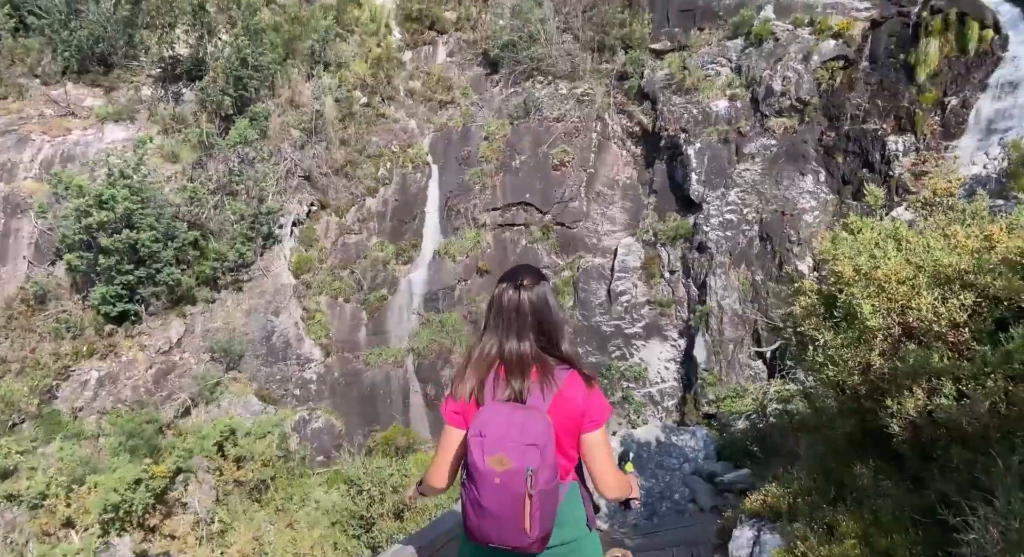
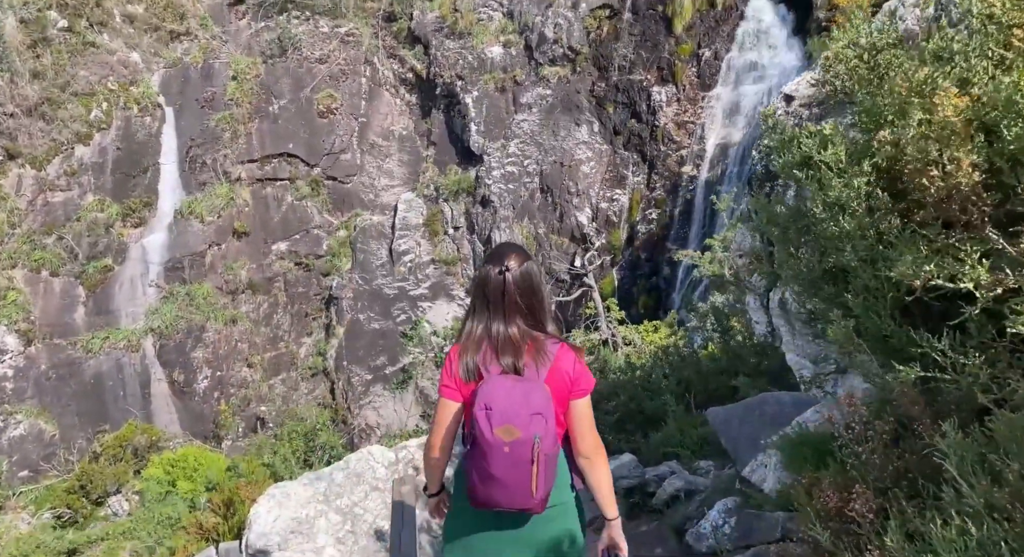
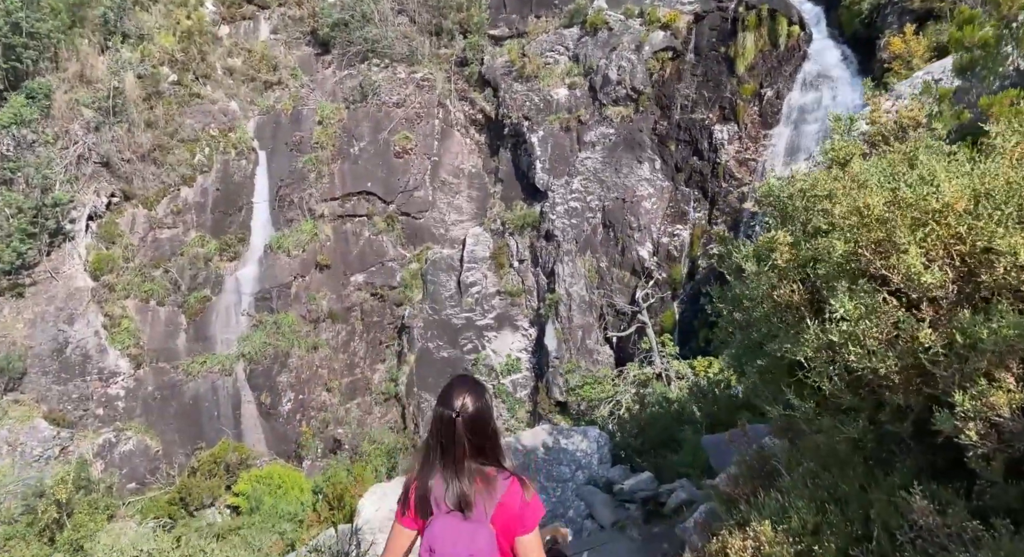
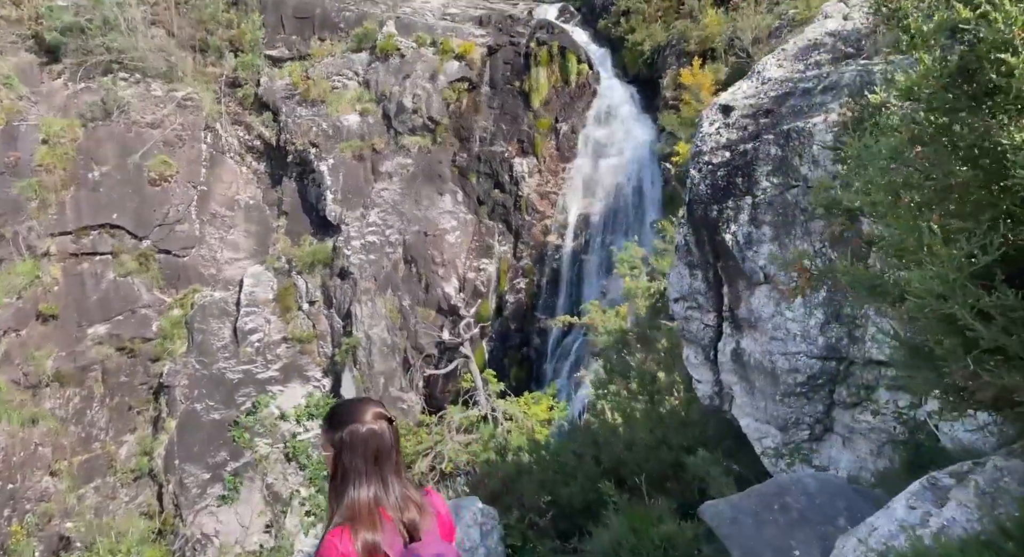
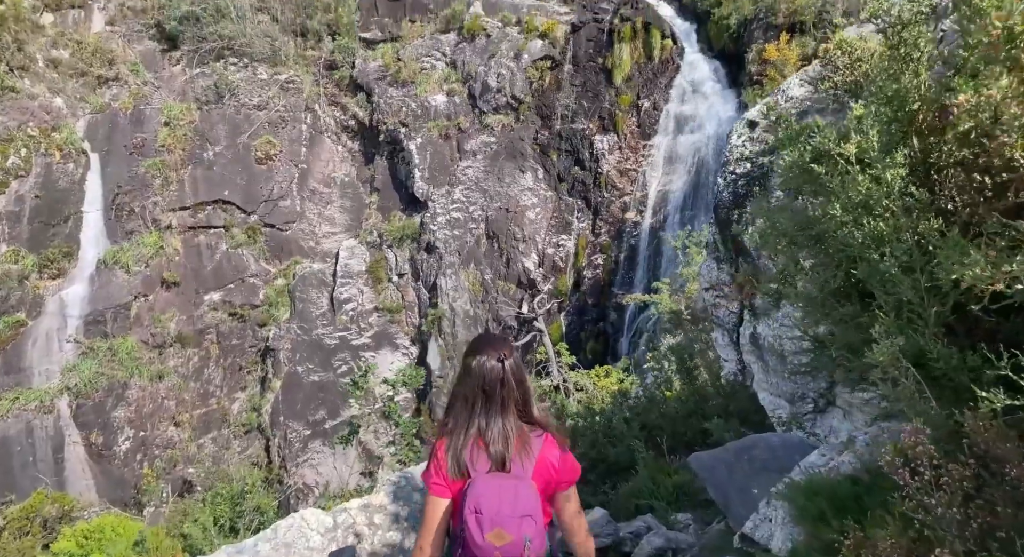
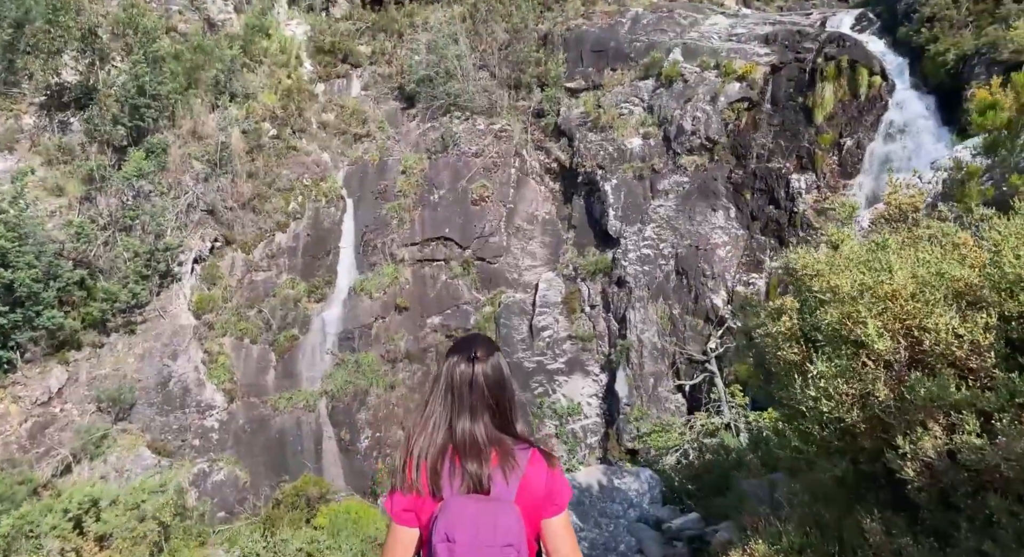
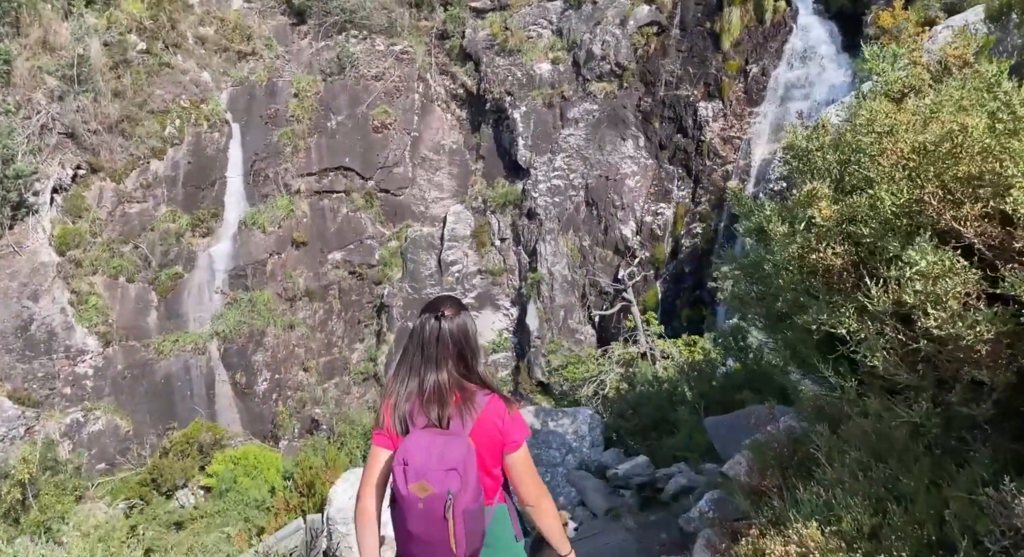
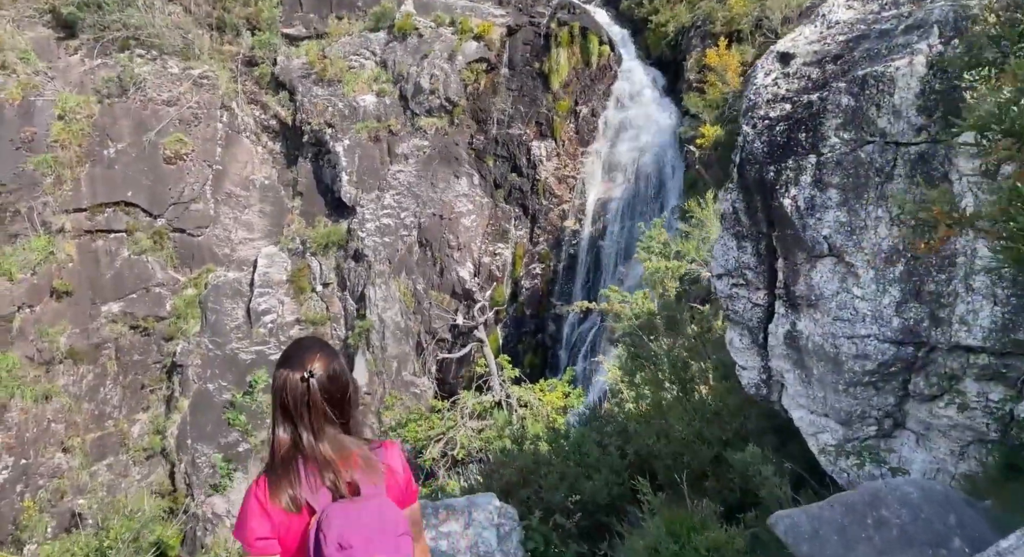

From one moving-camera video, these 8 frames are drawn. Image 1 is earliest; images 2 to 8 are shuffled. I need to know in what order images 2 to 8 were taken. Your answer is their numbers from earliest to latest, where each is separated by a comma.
6, 3, 7, 2, 5, 4, 8
